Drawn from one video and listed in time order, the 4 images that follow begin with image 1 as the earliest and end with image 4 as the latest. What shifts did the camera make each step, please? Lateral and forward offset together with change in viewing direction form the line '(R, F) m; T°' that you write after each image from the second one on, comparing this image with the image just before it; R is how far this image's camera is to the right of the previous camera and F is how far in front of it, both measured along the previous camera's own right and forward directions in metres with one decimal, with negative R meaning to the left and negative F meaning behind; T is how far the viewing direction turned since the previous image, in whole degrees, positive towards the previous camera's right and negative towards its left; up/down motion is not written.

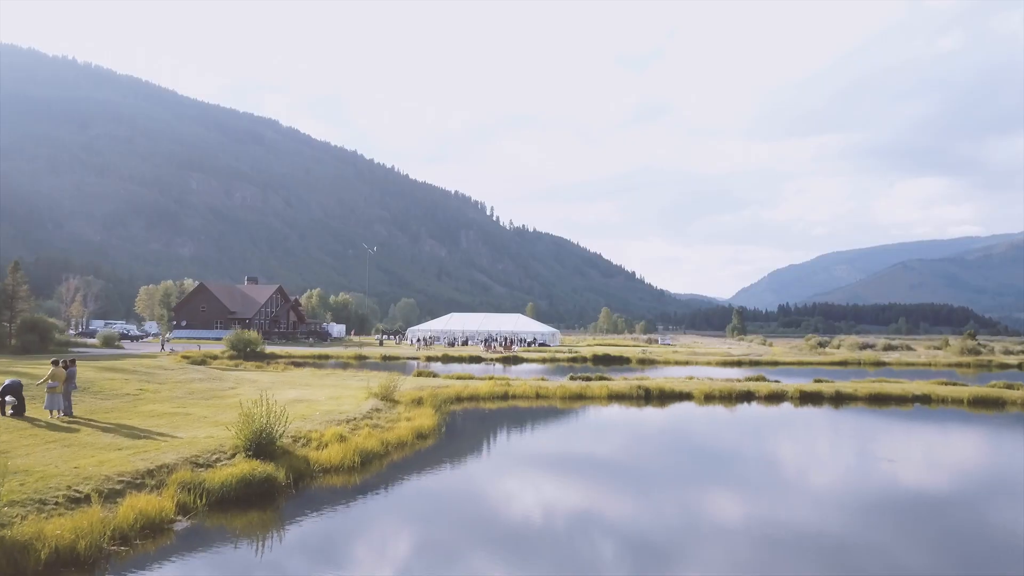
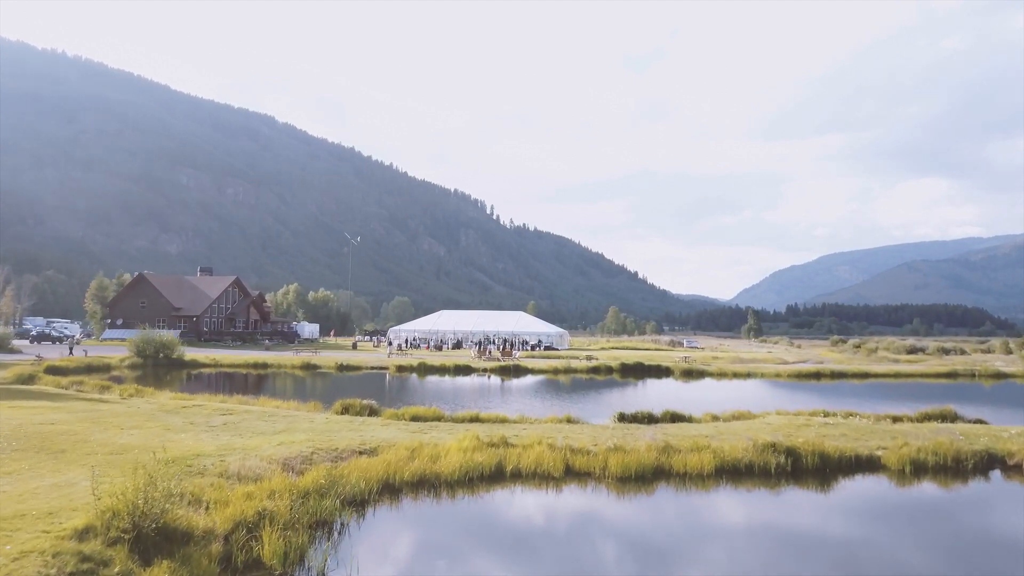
(0.0, +14.8) m; 0°
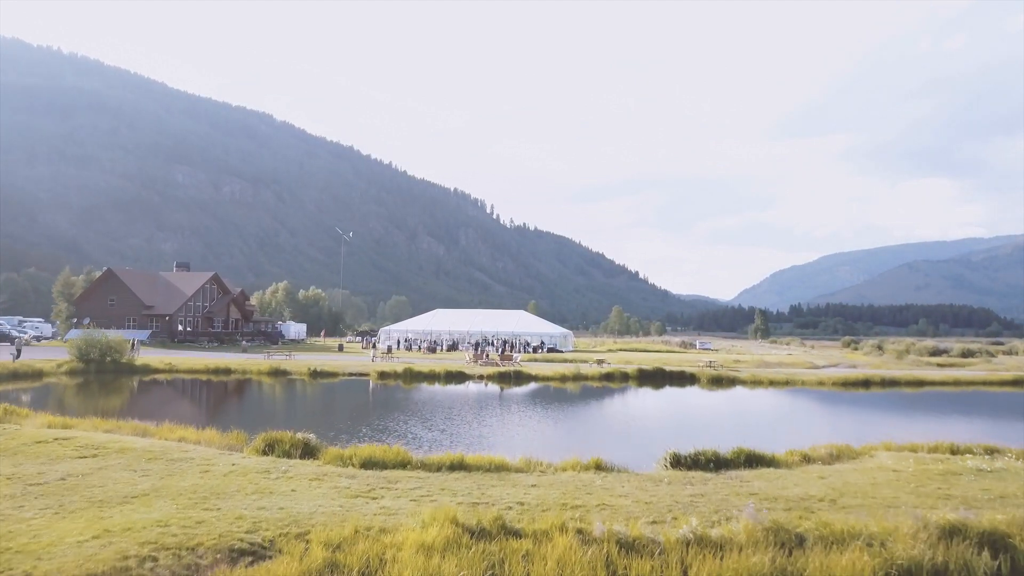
(0.0, +5.9) m; 0°
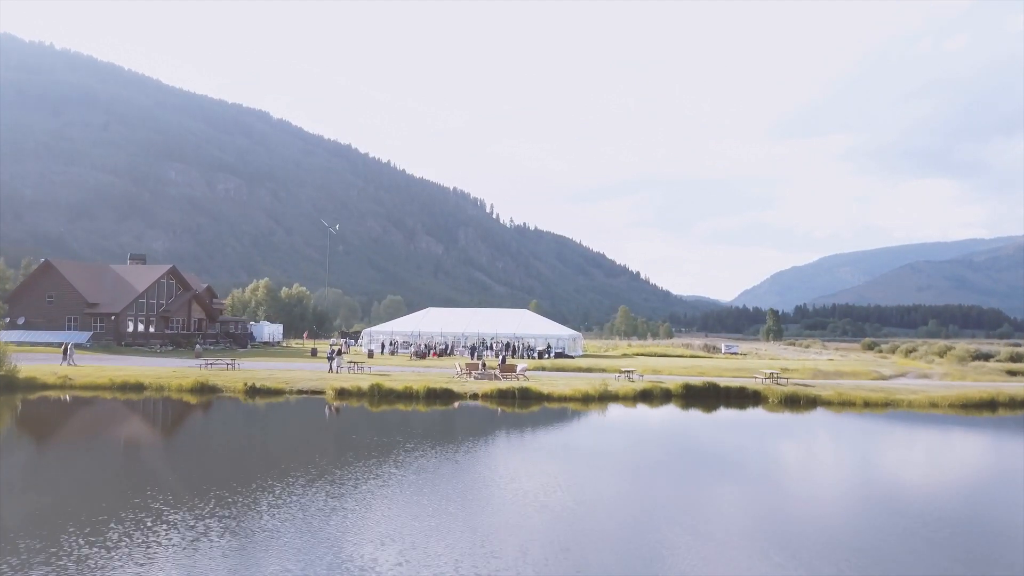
(-0.2, +9.4) m; 0°
